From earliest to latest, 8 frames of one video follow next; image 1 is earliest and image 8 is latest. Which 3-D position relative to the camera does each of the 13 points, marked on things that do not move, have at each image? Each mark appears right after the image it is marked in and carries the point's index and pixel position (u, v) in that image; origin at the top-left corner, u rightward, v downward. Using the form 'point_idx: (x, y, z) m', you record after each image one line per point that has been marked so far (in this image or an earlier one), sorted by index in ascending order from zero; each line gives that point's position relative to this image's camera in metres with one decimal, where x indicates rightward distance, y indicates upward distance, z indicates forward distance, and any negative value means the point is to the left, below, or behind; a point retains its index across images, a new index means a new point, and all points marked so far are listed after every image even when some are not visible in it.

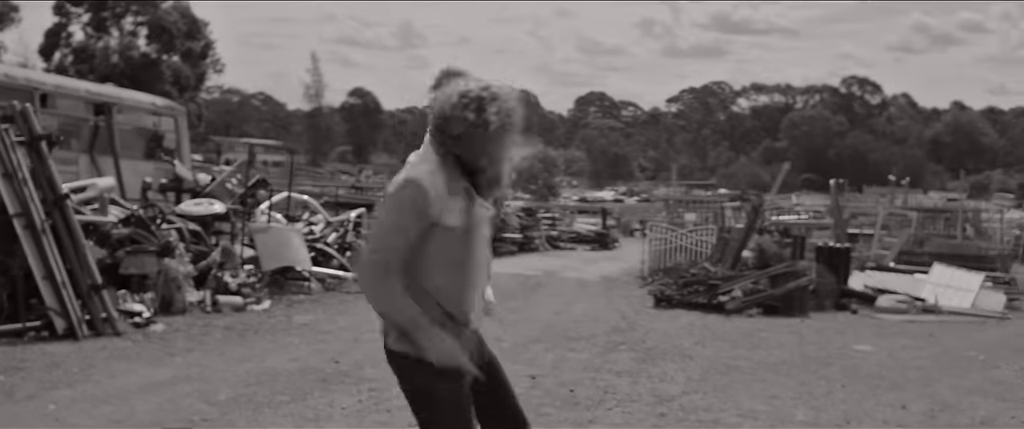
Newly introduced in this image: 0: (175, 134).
0: (-4.2, +1.0, +15.7) m
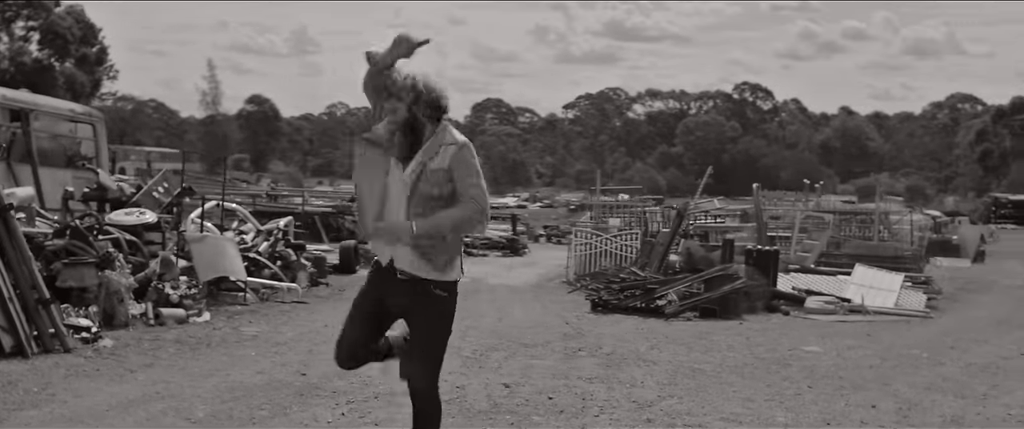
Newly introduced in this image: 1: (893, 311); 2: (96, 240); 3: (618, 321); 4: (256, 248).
0: (-5.1, +0.9, +15.1) m
1: (+4.4, -1.1, +14.6) m
2: (-3.5, -0.2, +10.4) m
3: (+1.1, -1.1, +12.6) m
4: (-2.8, -0.4, +13.5) m
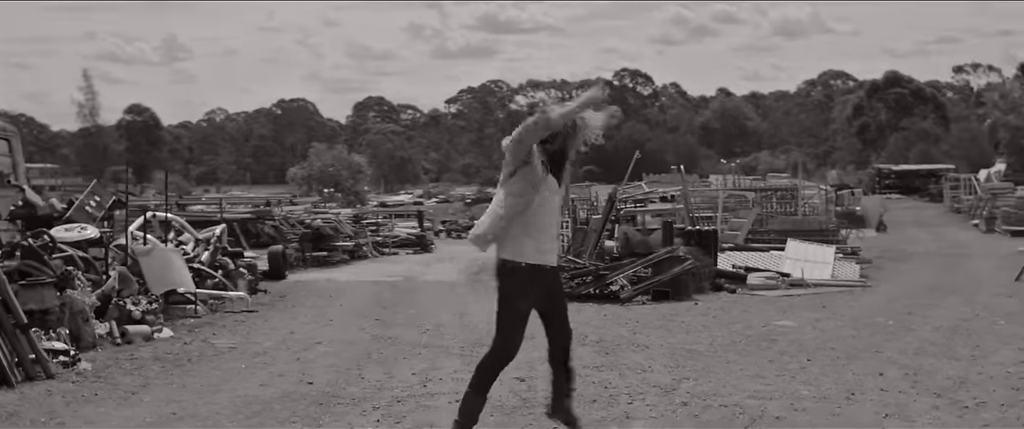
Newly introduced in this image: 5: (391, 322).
0: (-5.8, +0.6, +14.4) m
1: (+3.8, -0.8, +14.8) m
2: (-3.7, -0.4, +9.9) m
3: (+0.7, -0.9, +12.6) m
4: (-3.3, -0.5, +13.1) m
5: (-1.1, -1.0, +11.6) m
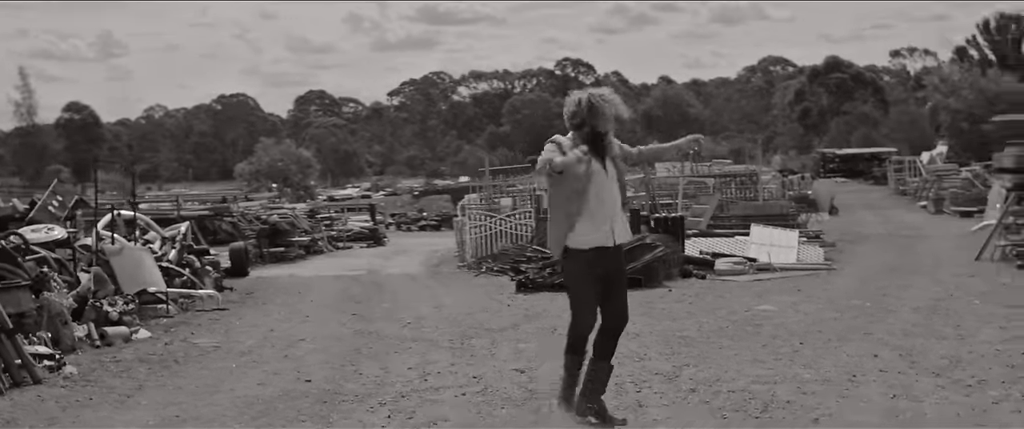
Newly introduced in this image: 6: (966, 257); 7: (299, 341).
0: (-6.2, +0.6, +14.0) m
1: (+3.4, -0.6, +15.0) m
2: (-3.8, -0.4, +9.6) m
3: (+0.4, -0.8, +12.5) m
4: (-3.6, -0.4, +12.8) m
5: (-1.3, -0.9, +11.5) m
6: (+5.7, -0.5, +15.7) m
7: (-1.7, -1.0, +9.8) m
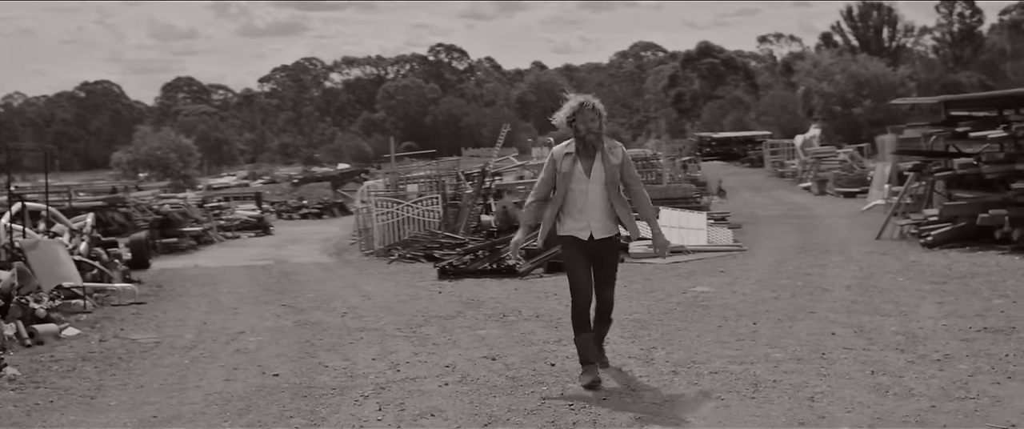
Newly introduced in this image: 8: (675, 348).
0: (-7.1, +0.7, +13.1) m
1: (+2.4, -0.4, +15.2) m
2: (-4.2, -0.3, +9.1) m
3: (-0.3, -0.7, +12.4) m
4: (-4.3, -0.3, +12.3) m
5: (-1.9, -0.8, +11.2) m
6: (+4.6, -0.3, +16.2) m
7: (-2.1, -0.9, +9.4) m
8: (+1.0, -0.8, +7.9) m
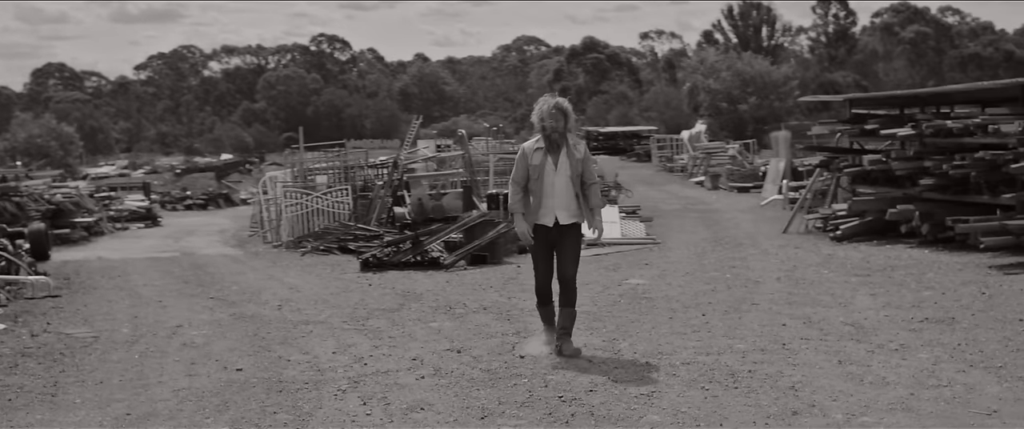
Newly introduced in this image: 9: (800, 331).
0: (-7.8, +0.8, +12.3) m
1: (+1.4, -0.3, +15.3) m
2: (-4.5, -0.2, +8.6) m
3: (-1.0, -0.6, +12.3) m
4: (-5.0, -0.2, +11.7) m
5: (-2.5, -0.8, +10.9) m
6: (+3.5, -0.2, +16.6) m
7: (-2.4, -0.8, +9.2) m
8: (+0.8, -0.8, +8.0) m
9: (+1.9, -0.8, +8.3) m
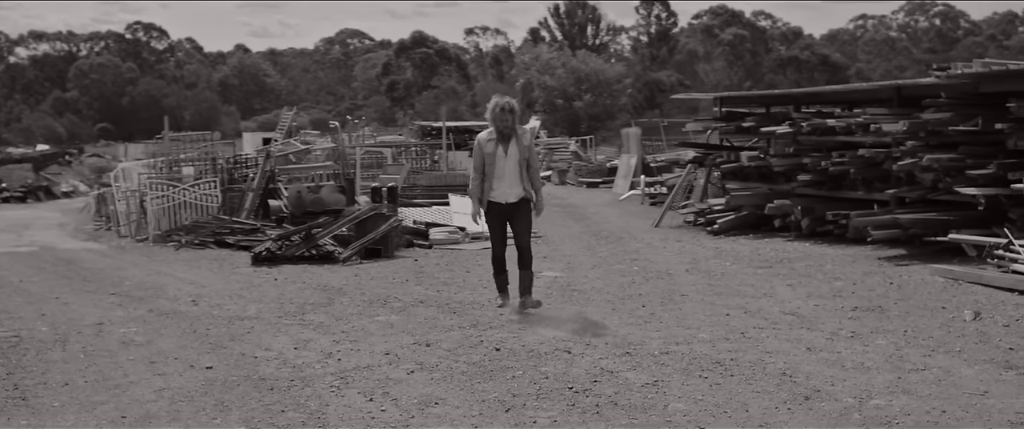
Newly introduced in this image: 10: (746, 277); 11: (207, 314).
0: (-8.6, +0.9, +10.9) m
1: (-0.1, -0.2, +15.4) m
2: (-4.8, -0.2, +7.8) m
3: (-1.9, -0.5, +12.0) m
4: (-5.7, -0.2, +10.8) m
5: (-3.2, -0.7, +10.4) m
6: (+1.8, -0.1, +16.9) m
7: (-2.8, -0.8, +8.7) m
8: (+0.5, -0.7, +8.0) m
9: (+1.6, -0.7, +8.5) m
10: (+2.0, -0.5, +10.9) m
11: (-2.3, -0.7, +9.2) m
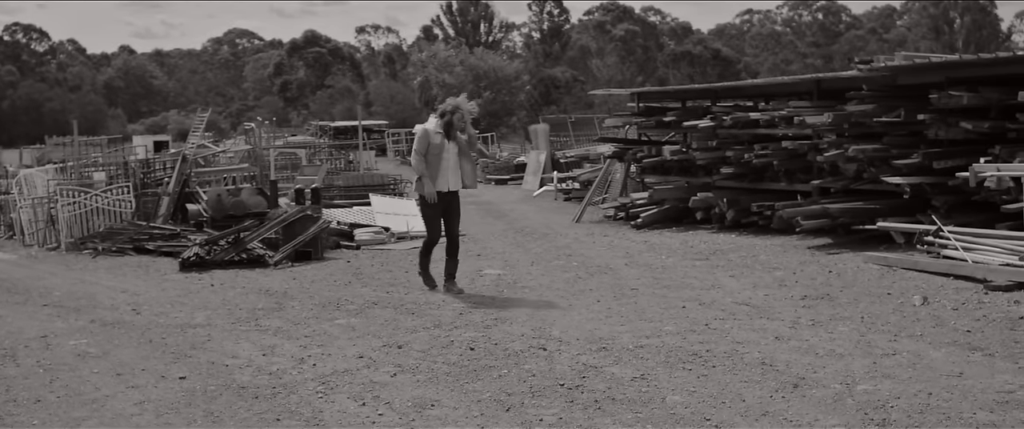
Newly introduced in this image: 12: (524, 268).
0: (-9.1, +0.7, +10.0) m
1: (-1.0, -0.2, +15.3) m
2: (-4.9, -0.3, +7.3) m
3: (-2.5, -0.6, +11.8) m
4: (-6.2, -0.3, +10.2) m
5: (-3.6, -0.7, +10.1) m
6: (+0.7, -0.1, +17.0) m
7: (-3.1, -0.8, +8.4) m
8: (+0.3, -0.7, +8.0) m
9: (+1.3, -0.7, +8.6) m
10: (+1.5, -0.5, +11.0) m
11: (-2.6, -0.8, +9.0) m
12: (+0.1, -0.5, +11.5) m
